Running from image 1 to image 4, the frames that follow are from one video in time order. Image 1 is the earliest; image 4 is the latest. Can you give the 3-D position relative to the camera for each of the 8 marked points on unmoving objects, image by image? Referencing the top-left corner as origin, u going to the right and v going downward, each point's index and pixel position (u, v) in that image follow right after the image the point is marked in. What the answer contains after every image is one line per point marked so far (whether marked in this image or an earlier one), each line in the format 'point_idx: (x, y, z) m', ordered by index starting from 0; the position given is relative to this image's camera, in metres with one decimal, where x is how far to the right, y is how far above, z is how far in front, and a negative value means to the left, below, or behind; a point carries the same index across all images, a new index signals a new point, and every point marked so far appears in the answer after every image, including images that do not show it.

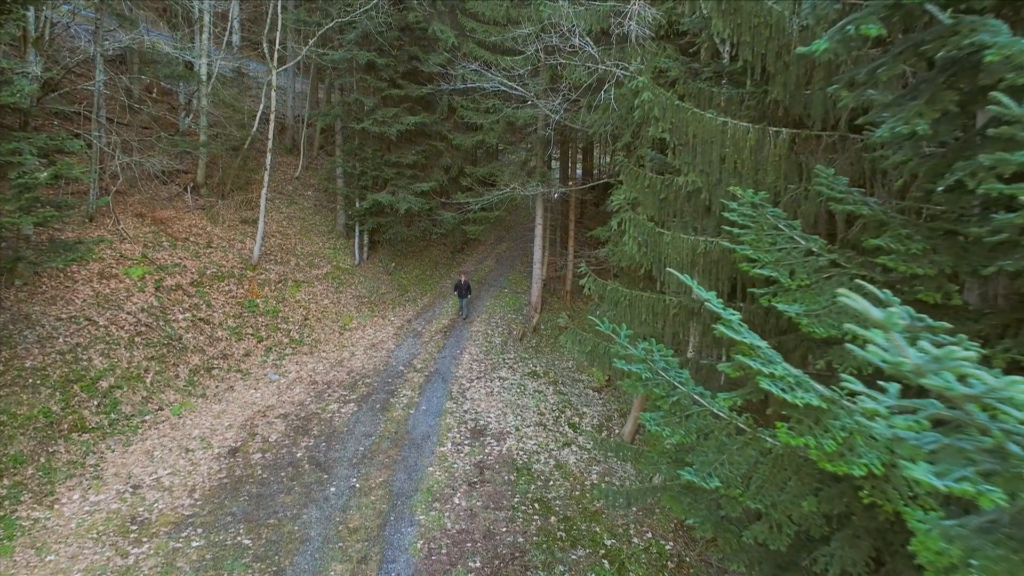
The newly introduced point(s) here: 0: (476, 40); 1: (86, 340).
0: (-1.2, +8.3, +14.8) m
1: (-10.1, -1.2, +10.5) m
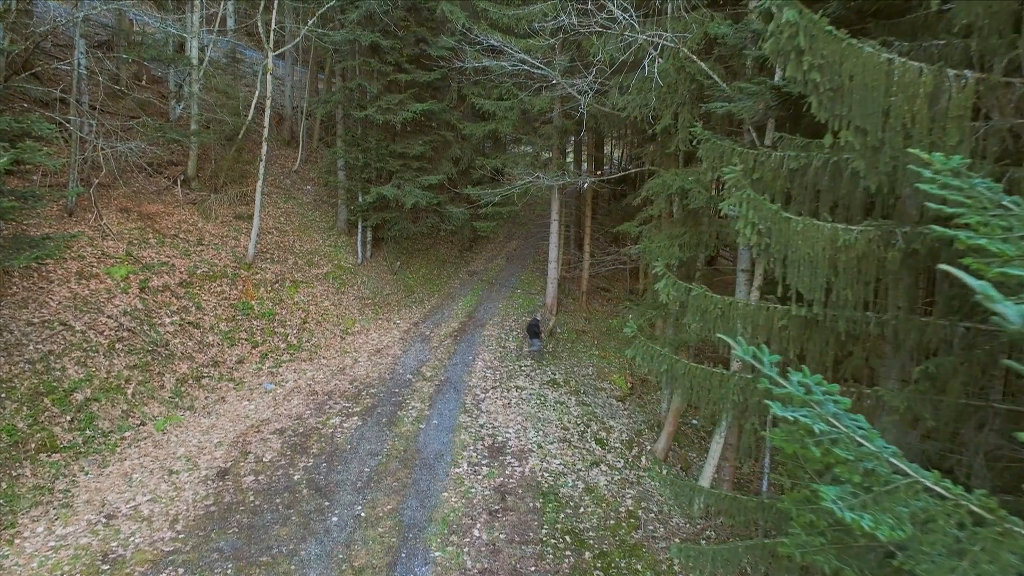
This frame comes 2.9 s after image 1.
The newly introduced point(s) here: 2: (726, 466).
0: (-0.7, +8.3, +13.7) m
1: (-9.6, -1.3, +9.4) m
2: (+4.5, -3.8, +9.4) m
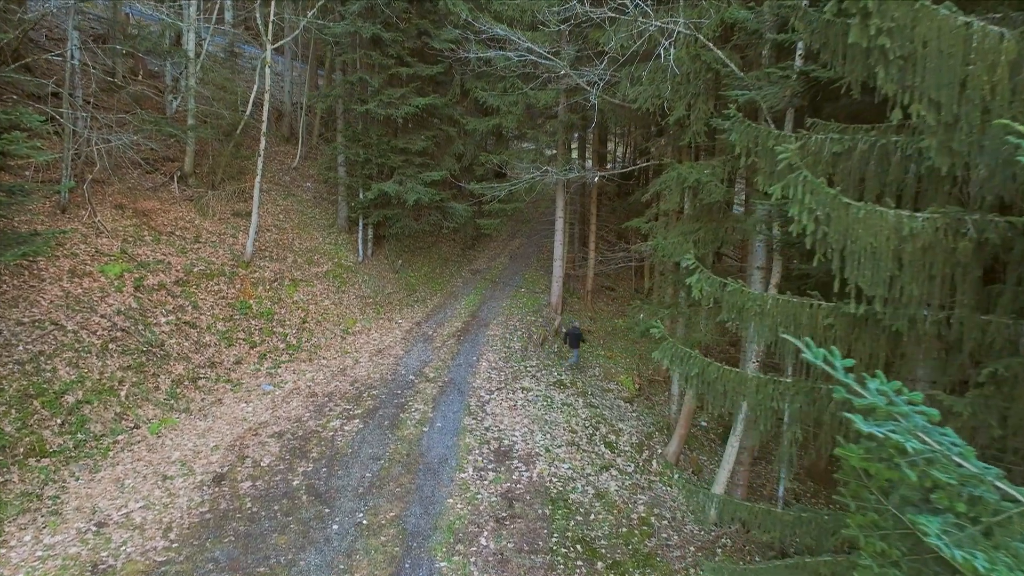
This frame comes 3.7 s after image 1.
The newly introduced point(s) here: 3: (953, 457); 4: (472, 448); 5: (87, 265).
0: (-0.6, +8.3, +13.4) m
1: (-9.4, -1.2, +9.0) m
2: (+4.7, -3.7, +9.1) m
3: (+1.8, -0.7, +1.8) m
4: (-0.8, -3.4, +9.3) m
5: (-10.6, +0.6, +11.0) m
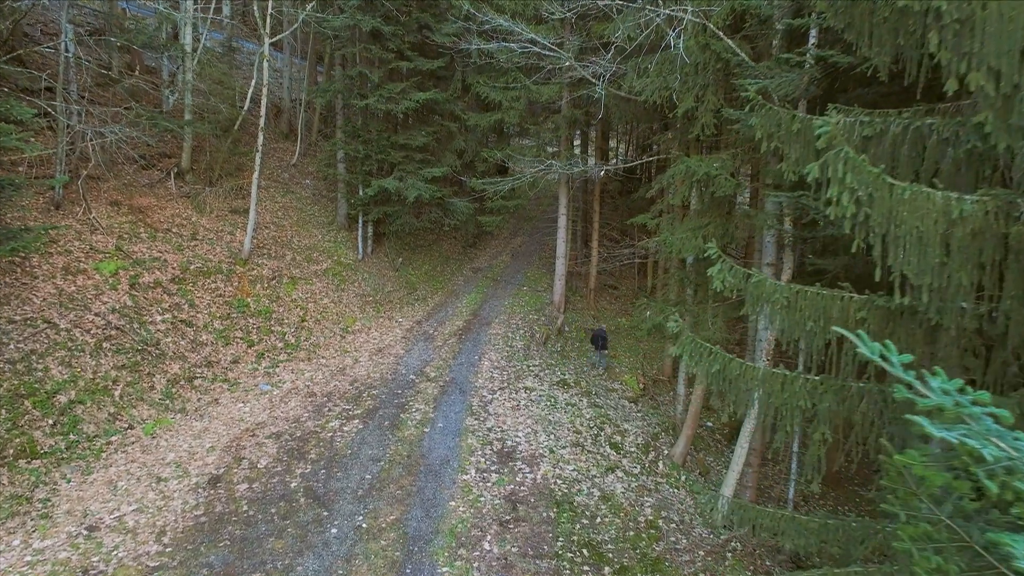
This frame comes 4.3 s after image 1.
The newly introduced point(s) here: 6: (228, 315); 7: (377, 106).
0: (-0.5, +8.4, +13.1) m
1: (-9.4, -1.2, +8.8) m
2: (+4.7, -3.7, +8.8) m
3: (+1.9, -0.6, +1.6) m
4: (-0.8, -3.3, +9.1) m
5: (-10.5, +0.6, +10.8) m
6: (-7.9, -0.7, +12.3) m
7: (-4.2, +5.6, +13.7) m
